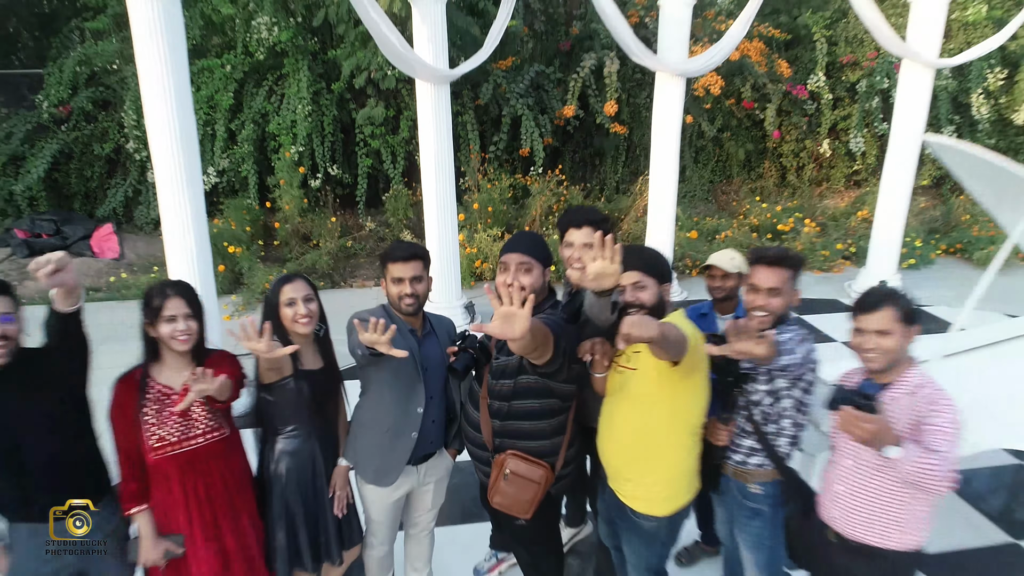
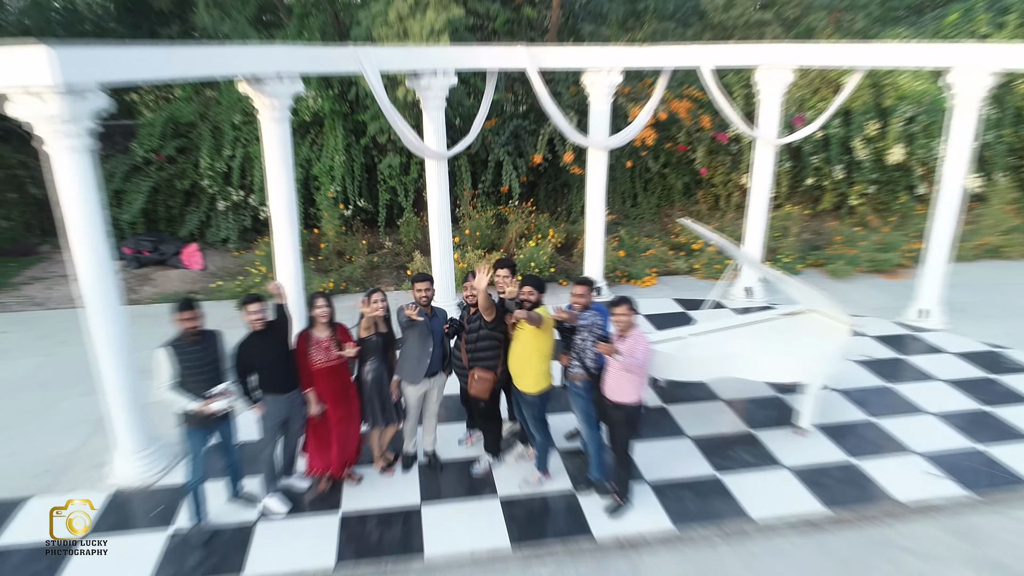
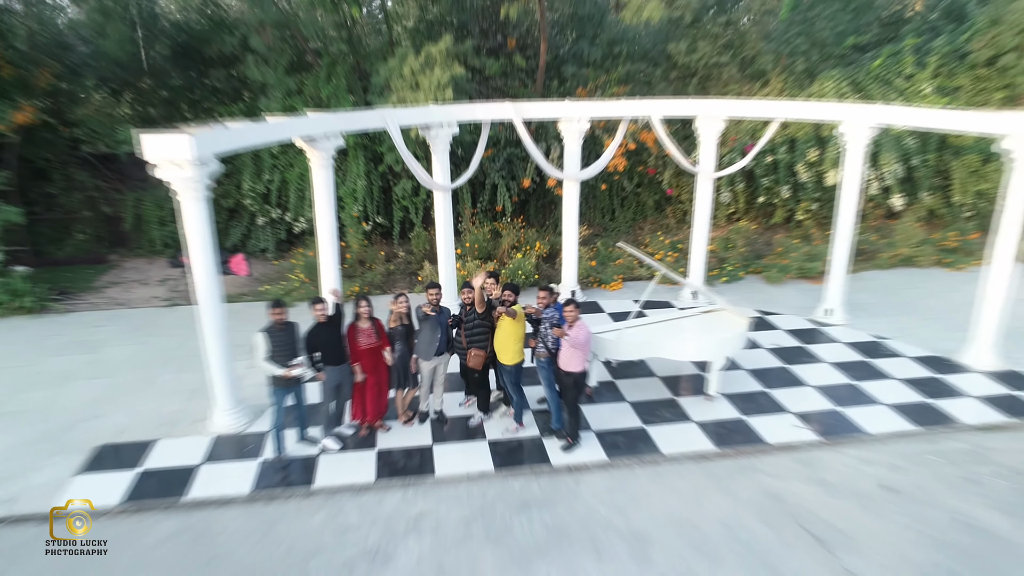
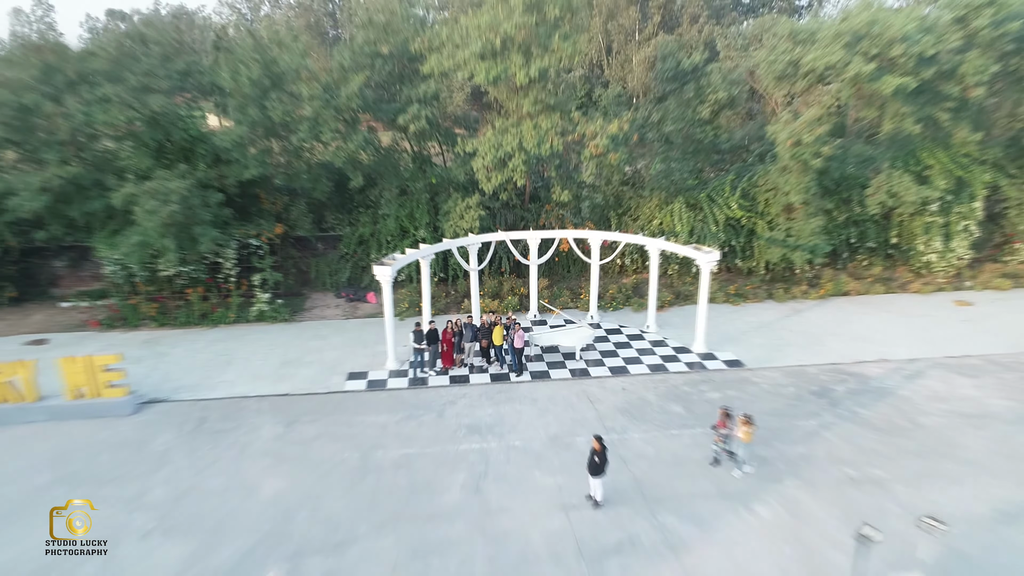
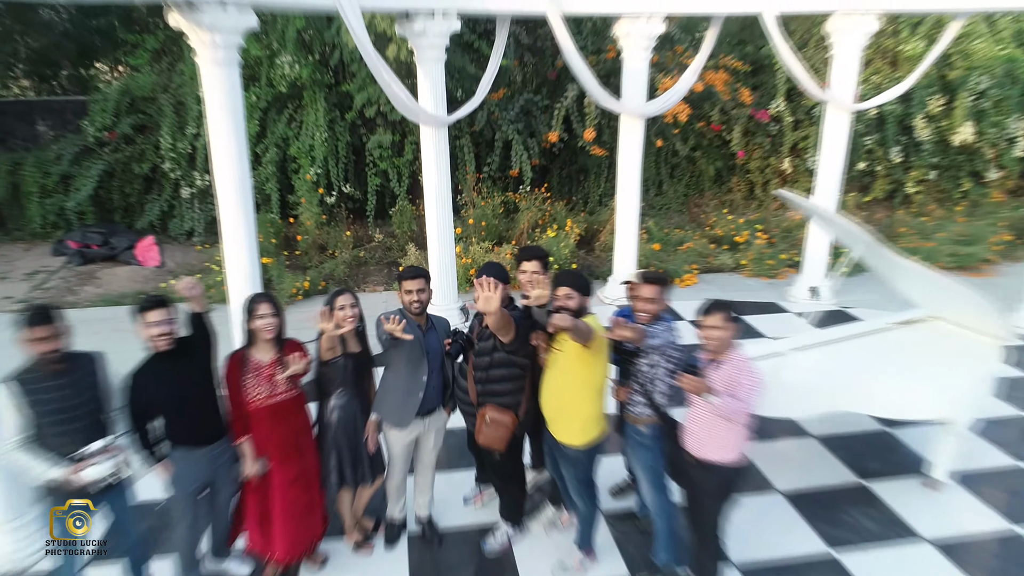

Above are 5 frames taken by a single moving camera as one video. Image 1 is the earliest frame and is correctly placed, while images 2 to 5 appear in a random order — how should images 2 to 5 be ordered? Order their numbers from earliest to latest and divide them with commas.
5, 2, 3, 4
